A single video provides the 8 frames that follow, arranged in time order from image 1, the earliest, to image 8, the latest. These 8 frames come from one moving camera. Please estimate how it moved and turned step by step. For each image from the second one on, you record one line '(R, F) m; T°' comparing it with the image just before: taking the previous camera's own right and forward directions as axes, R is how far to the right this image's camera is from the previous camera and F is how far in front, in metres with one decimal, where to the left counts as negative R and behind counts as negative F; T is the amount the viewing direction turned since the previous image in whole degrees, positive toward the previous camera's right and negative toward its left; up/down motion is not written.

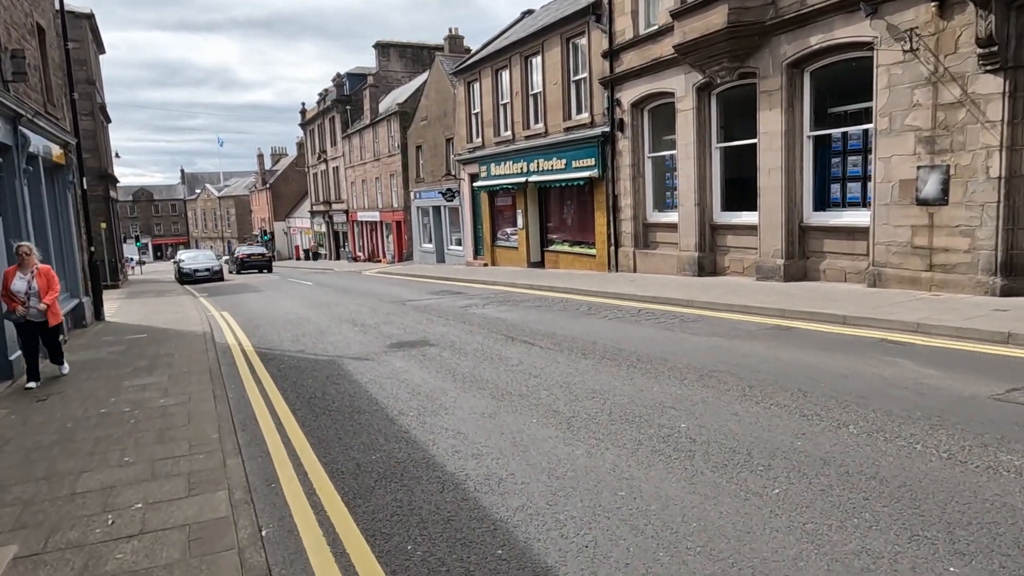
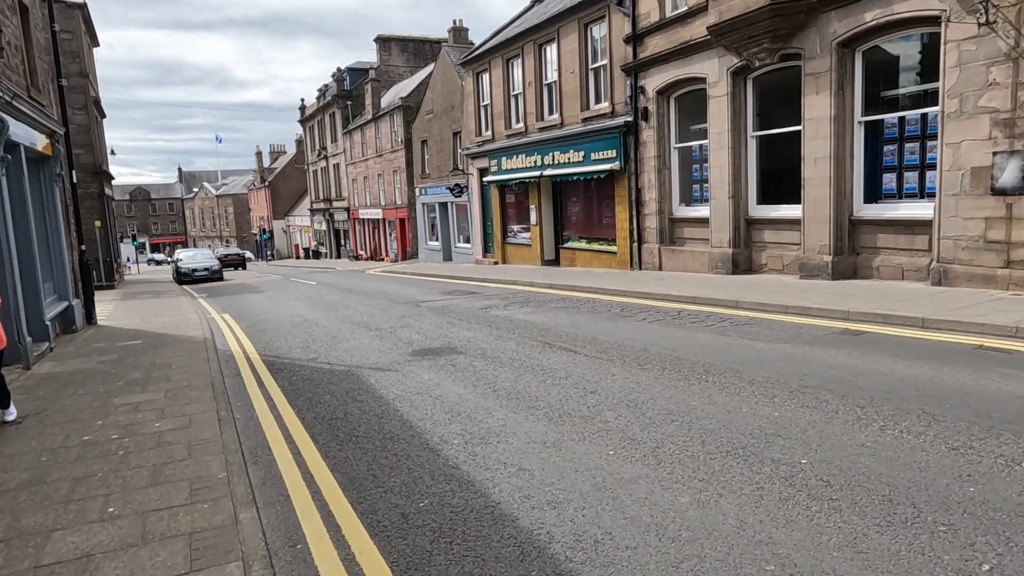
(-0.5, +0.9) m; 0°
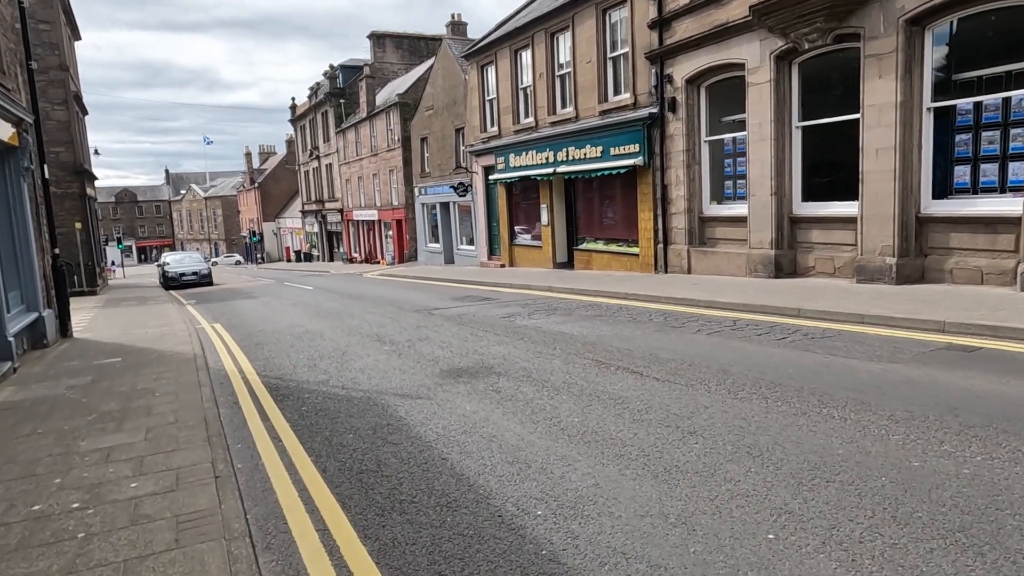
(-0.6, +1.2) m; +1°
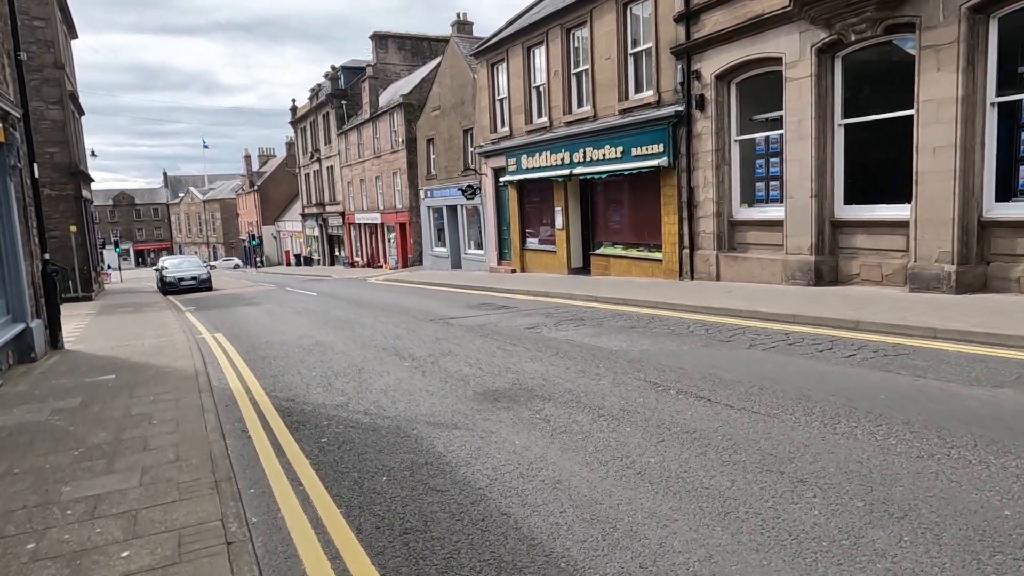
(-0.4, +0.8) m; 0°
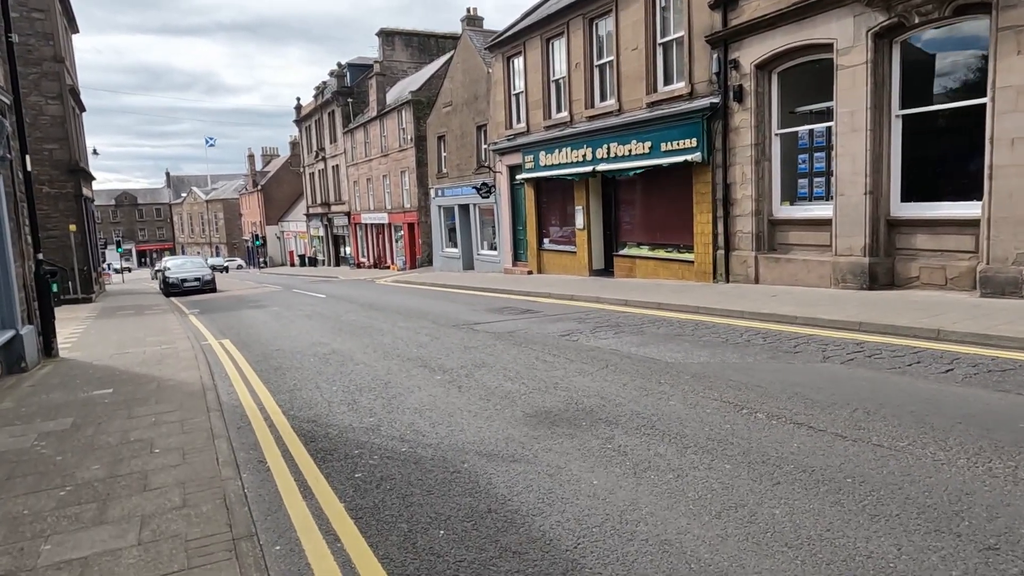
(-0.5, +0.8) m; 0°
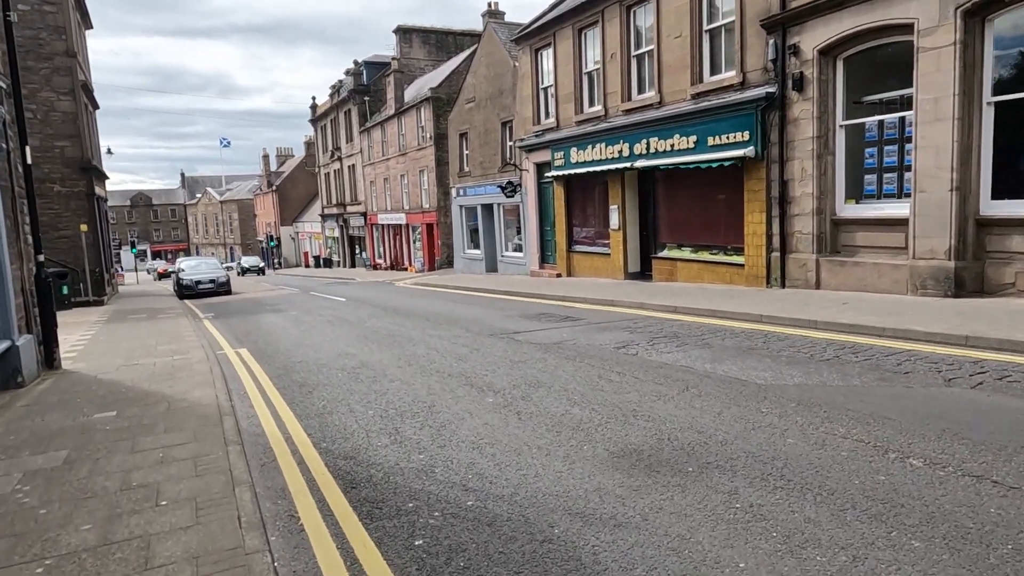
(-0.5, +1.0) m; -1°
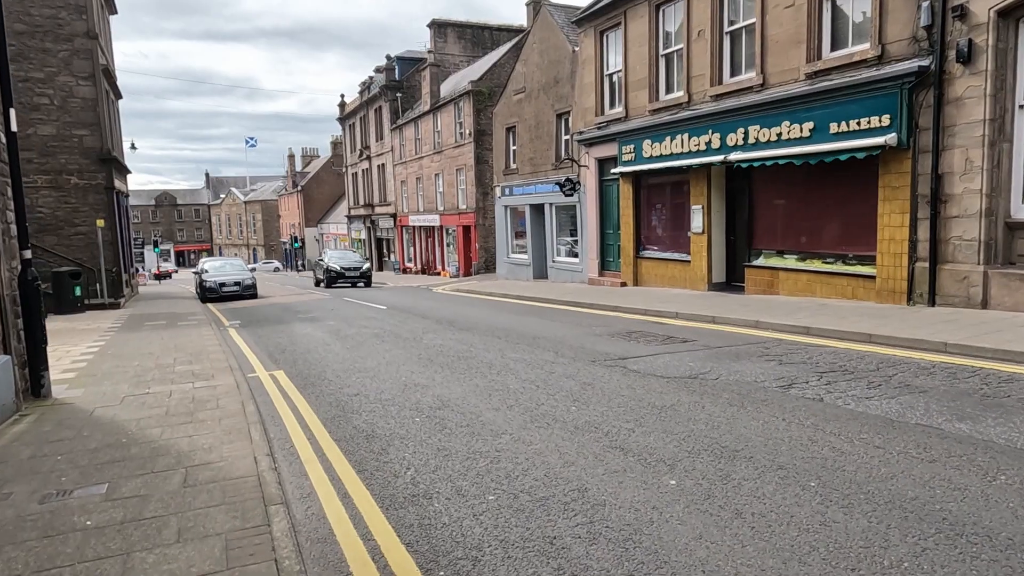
(-1.1, +2.1) m; -2°
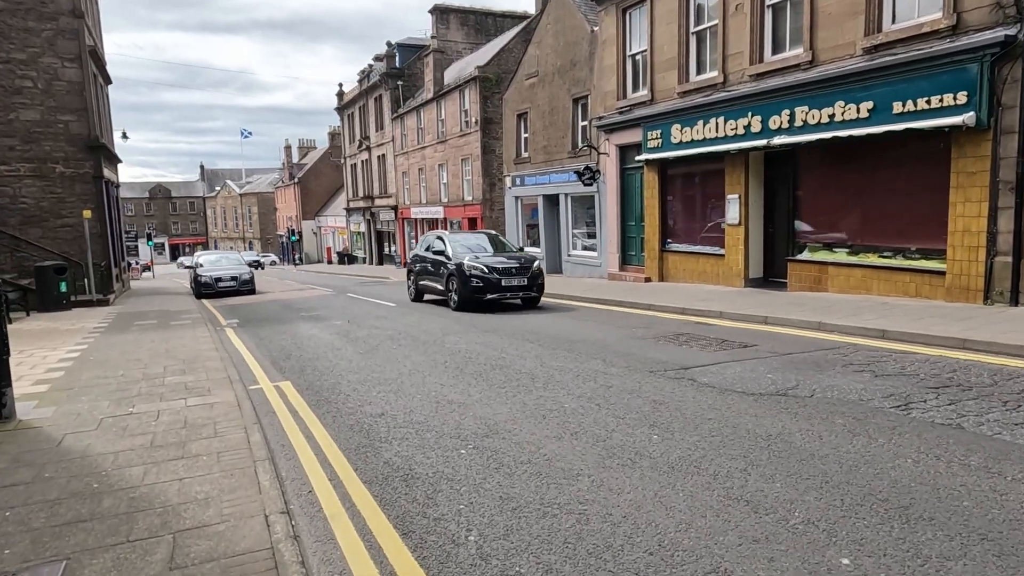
(-0.5, +1.1) m; 0°
